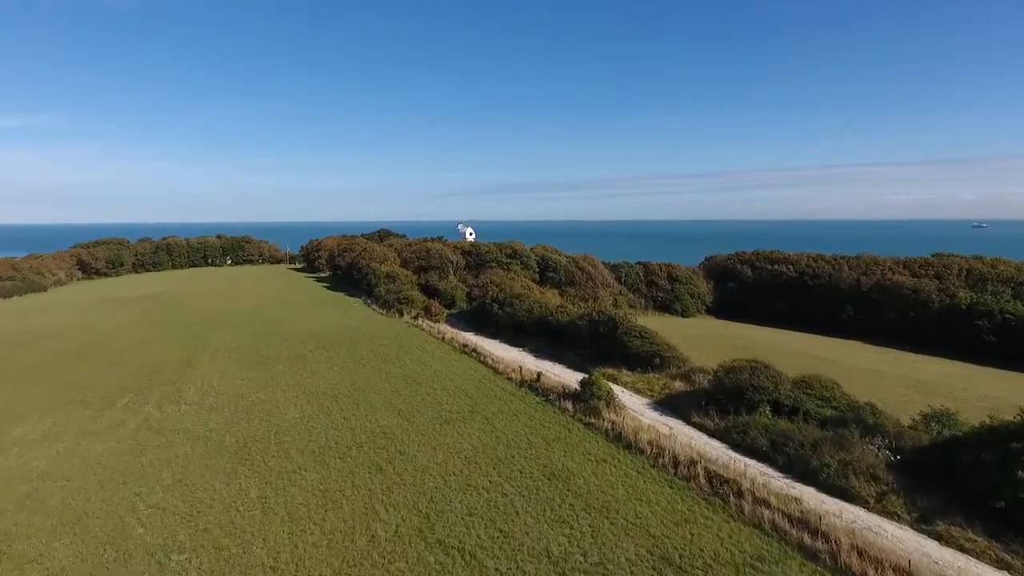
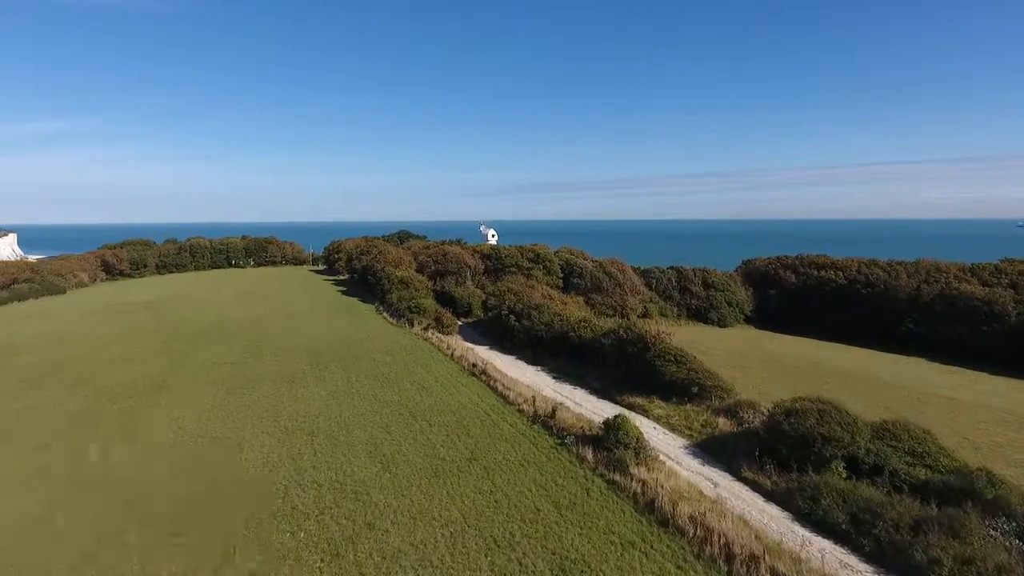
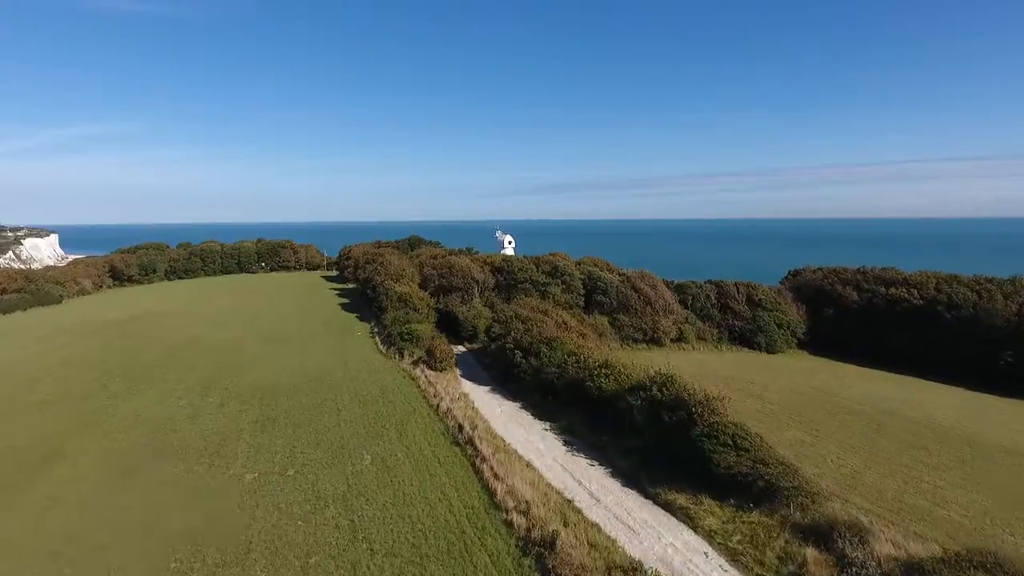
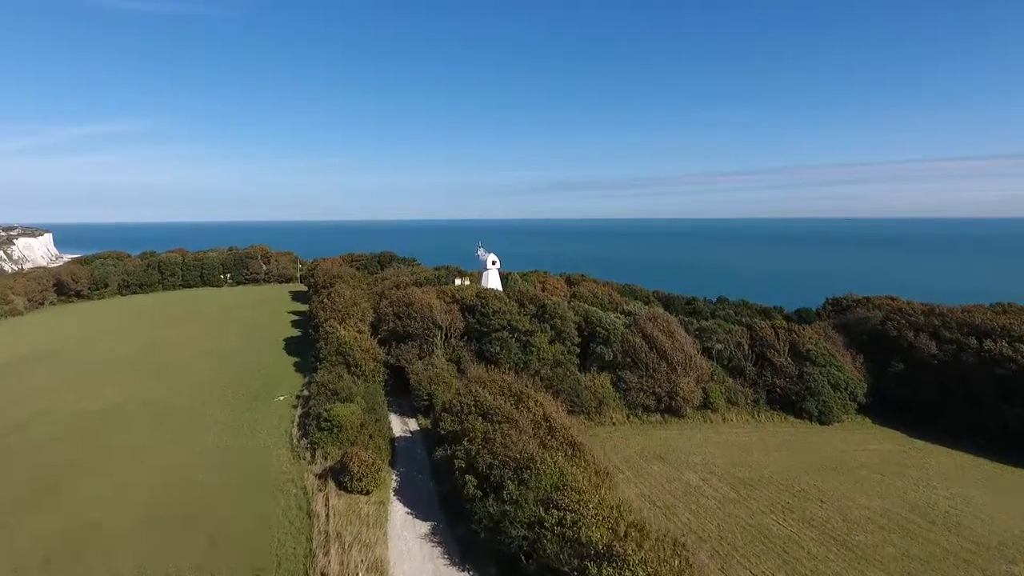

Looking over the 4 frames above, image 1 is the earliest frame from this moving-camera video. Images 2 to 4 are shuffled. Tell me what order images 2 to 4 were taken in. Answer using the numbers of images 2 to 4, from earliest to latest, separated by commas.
2, 3, 4
